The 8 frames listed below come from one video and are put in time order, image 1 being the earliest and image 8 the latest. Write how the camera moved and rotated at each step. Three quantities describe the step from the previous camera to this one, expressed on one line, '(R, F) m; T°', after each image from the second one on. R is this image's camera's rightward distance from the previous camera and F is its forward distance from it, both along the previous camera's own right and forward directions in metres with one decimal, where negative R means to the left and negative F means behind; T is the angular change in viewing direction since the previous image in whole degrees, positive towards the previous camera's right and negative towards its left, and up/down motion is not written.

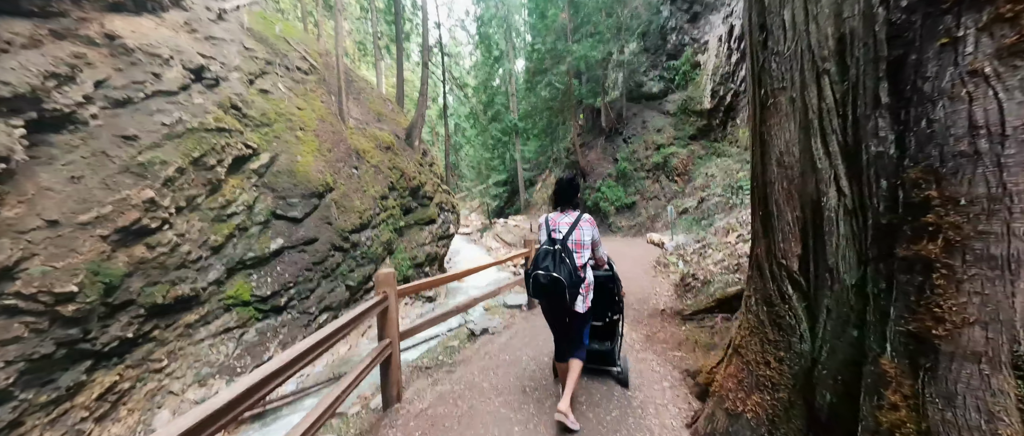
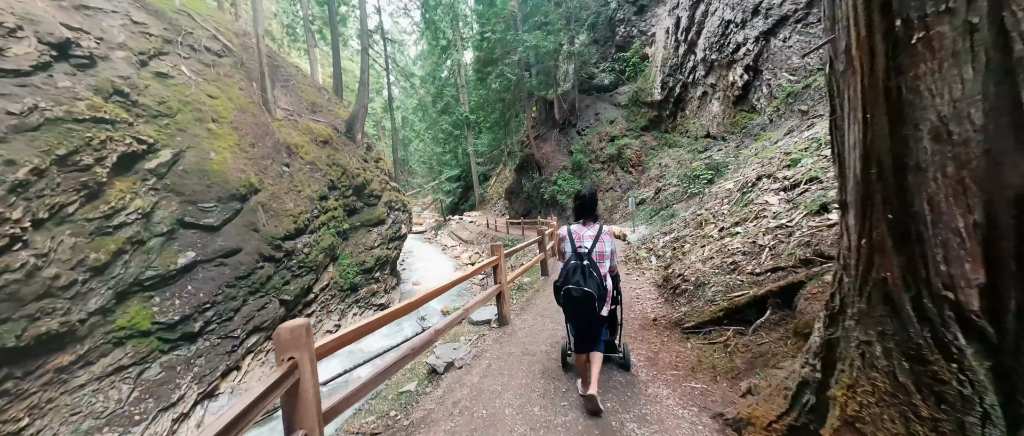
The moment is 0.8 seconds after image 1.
(-0.1, +0.6) m; +8°
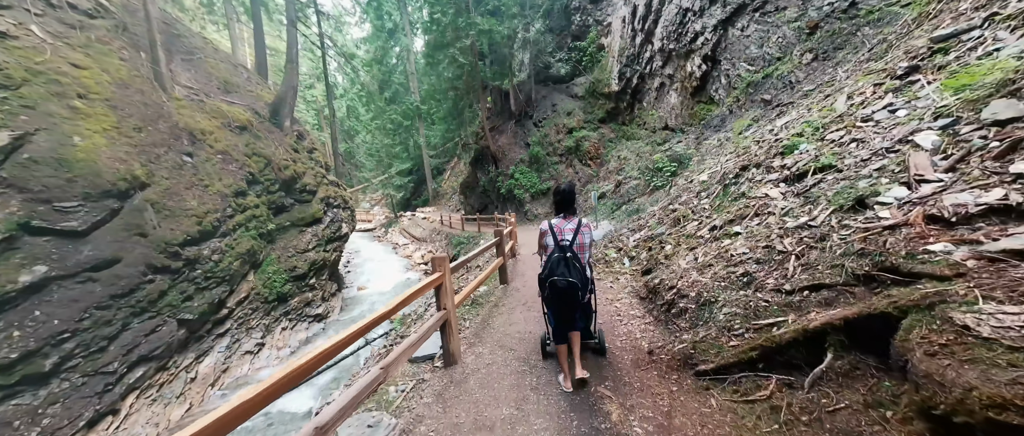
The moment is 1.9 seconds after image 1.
(+0.1, +0.9) m; +8°
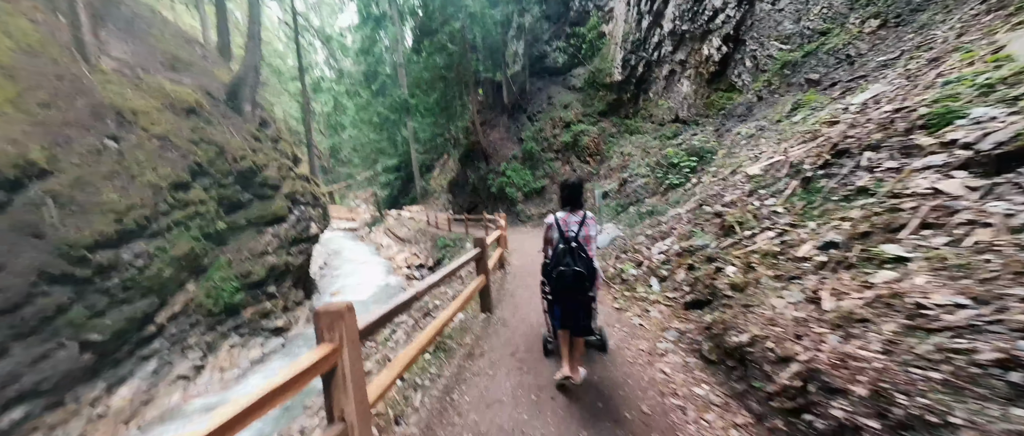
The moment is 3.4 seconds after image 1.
(+0.1, +1.3) m; +2°
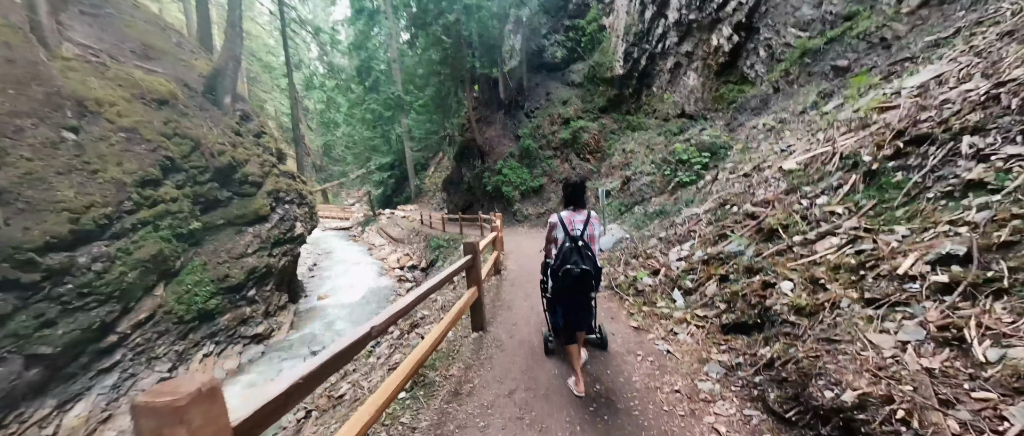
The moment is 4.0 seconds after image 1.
(0.0, +0.5) m; +1°
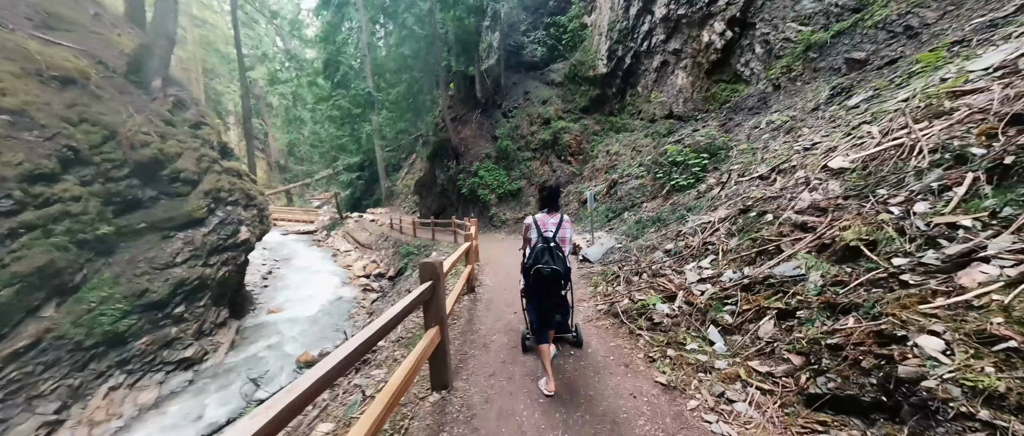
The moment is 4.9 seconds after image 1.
(0.0, +0.8) m; +4°
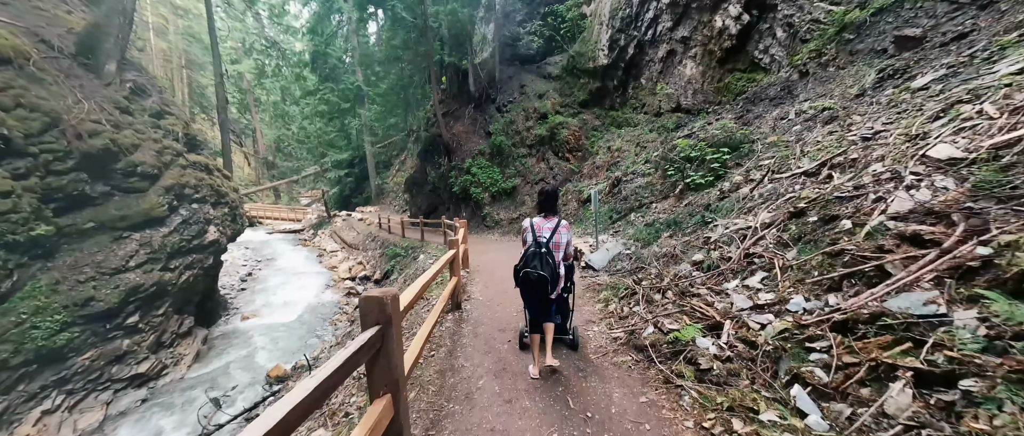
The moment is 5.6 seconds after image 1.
(0.0, +0.7) m; +1°
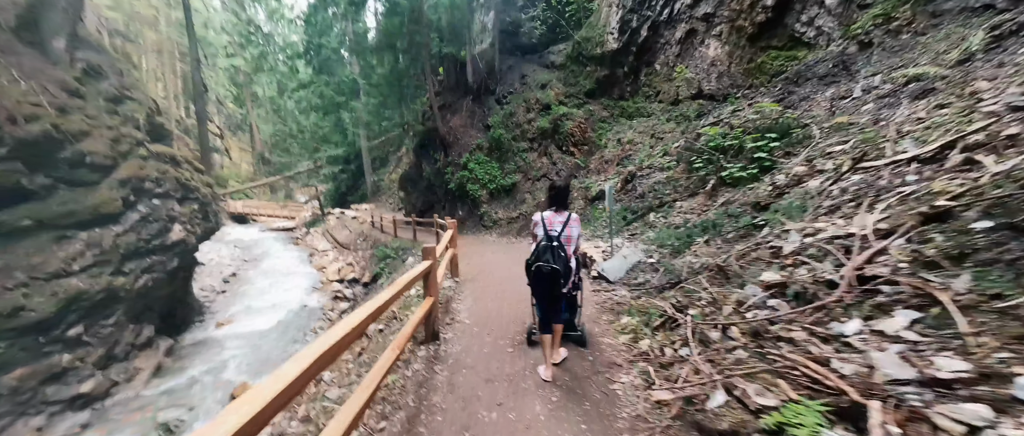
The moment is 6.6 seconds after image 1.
(0.0, +0.9) m; 0°
